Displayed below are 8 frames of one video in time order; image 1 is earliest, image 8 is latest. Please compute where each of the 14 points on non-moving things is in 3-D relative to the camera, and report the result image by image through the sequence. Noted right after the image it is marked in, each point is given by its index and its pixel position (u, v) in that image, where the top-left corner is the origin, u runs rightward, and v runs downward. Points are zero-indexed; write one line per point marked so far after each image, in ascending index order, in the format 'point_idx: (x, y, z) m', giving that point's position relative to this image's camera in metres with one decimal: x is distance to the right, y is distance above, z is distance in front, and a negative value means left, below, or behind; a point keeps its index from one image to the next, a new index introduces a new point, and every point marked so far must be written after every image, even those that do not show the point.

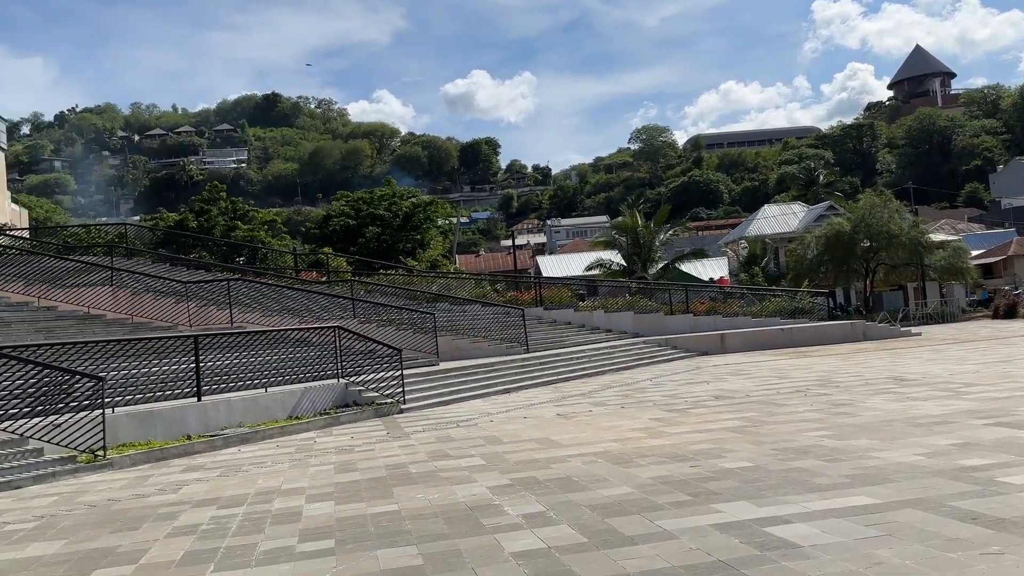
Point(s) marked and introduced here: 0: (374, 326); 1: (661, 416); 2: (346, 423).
0: (-2.9, -0.8, +17.9) m
1: (+1.8, -1.5, +10.2) m
2: (-2.5, -1.9, +12.2) m
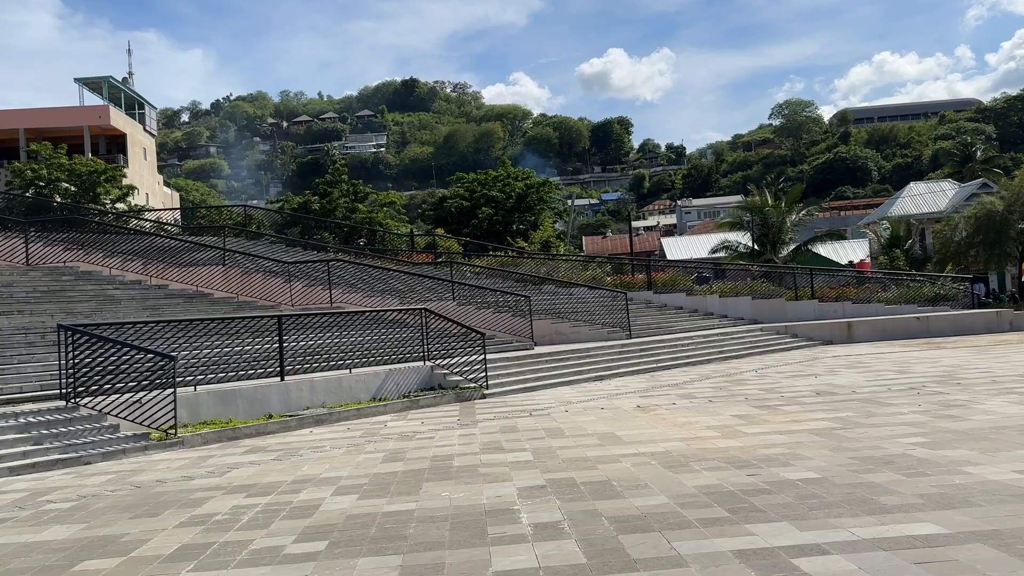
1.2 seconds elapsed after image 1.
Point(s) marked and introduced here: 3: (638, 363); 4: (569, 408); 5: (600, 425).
0: (-0.8, -0.4, +17.7) m
1: (+2.6, -1.4, +9.4) m
2: (-1.3, -1.7, +12.1) m
3: (+2.4, -1.4, +16.3) m
4: (+0.7, -1.5, +10.8) m
5: (+0.9, -1.4, +9.0) m
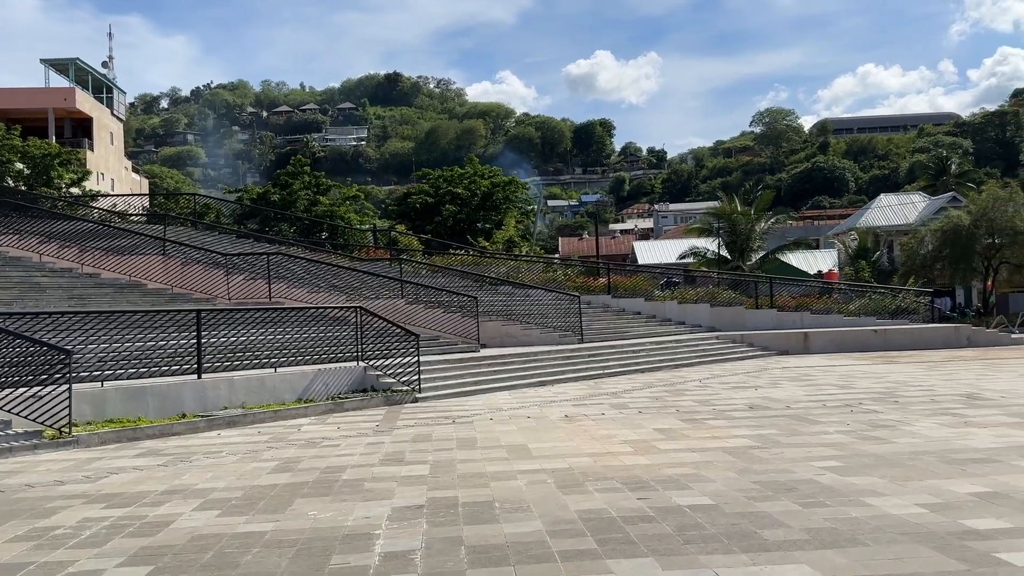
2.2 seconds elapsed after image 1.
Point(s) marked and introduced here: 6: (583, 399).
0: (-1.9, -0.4, +17.3) m
1: (+1.7, -1.5, +9.0) m
2: (-2.3, -1.7, +11.6) m
3: (+1.4, -1.5, +15.9) m
4: (-0.2, -1.6, +10.4) m
5: (0.0, -1.5, +8.6) m
6: (+1.0, -1.5, +12.0) m
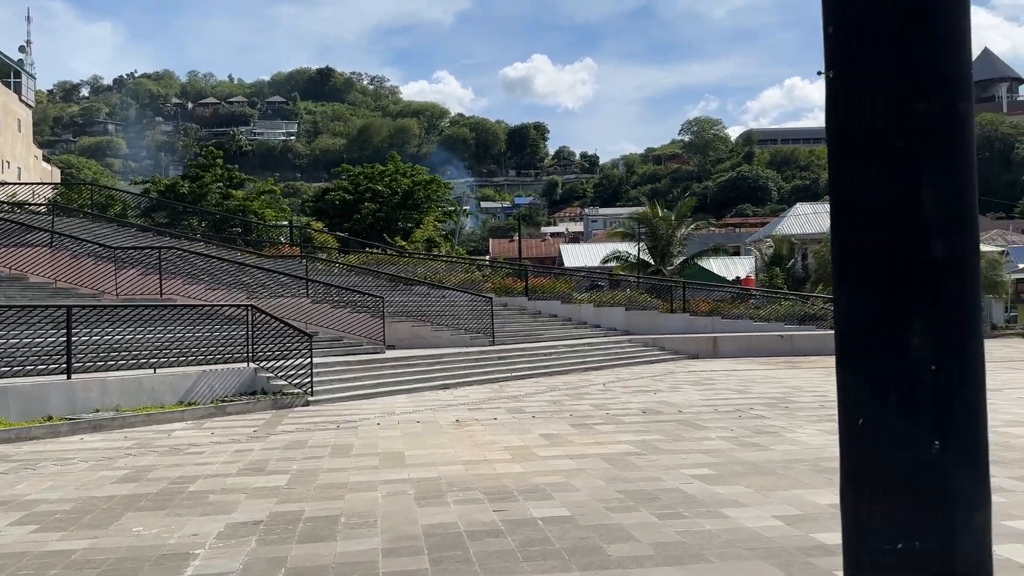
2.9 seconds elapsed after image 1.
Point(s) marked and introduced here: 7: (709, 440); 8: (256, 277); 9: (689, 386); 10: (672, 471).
0: (-3.7, -0.4, +16.8) m
1: (+0.5, -1.5, +8.8) m
2: (-3.7, -1.6, +11.1) m
3: (-0.4, -1.5, +15.7) m
4: (-1.5, -1.5, +10.0) m
5: (-1.1, -1.5, +8.3) m
6: (-0.4, -1.6, +11.8) m
7: (+1.8, -1.4, +8.0) m
8: (-5.4, +0.2, +18.0) m
9: (+2.8, -1.6, +13.6) m
10: (+1.2, -1.4, +6.3) m
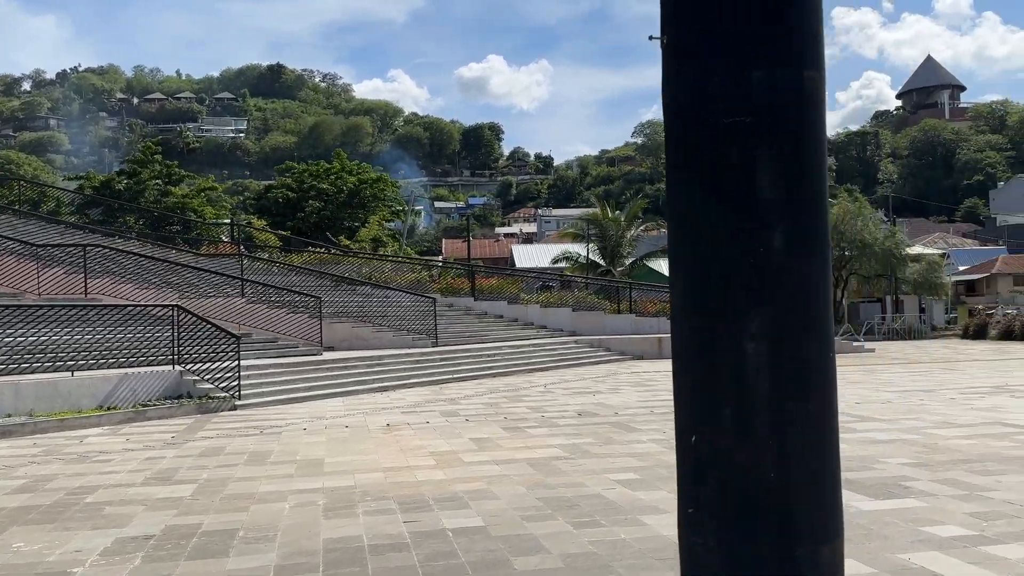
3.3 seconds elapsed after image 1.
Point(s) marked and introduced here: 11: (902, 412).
0: (-4.8, -0.4, +16.3) m
1: (-0.2, -1.5, +8.6) m
2: (-4.5, -1.6, +10.7) m
3: (-1.5, -1.5, +15.4) m
4: (-2.3, -1.5, +9.7) m
5: (-1.8, -1.5, +8.0) m
6: (-1.3, -1.6, +11.5) m
7: (+1.2, -1.4, +7.8) m
8: (-6.6, +0.2, +17.4) m
9: (+1.9, -1.6, +13.5) m
10: (+0.6, -1.4, +6.1) m
11: (+4.5, -1.4, +9.8) m
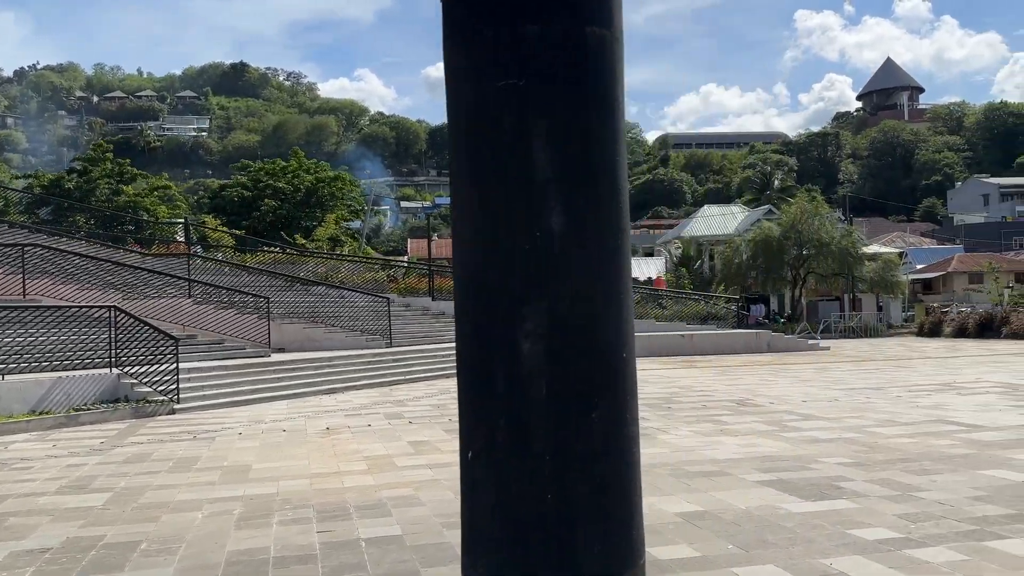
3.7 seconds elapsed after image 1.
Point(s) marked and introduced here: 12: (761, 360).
0: (-5.7, -0.4, +15.9) m
1: (-0.8, -1.5, +8.4) m
2: (-5.1, -1.6, +10.3) m
3: (-2.3, -1.5, +15.2) m
4: (-2.9, -1.5, +9.4) m
5: (-2.4, -1.5, +7.7) m
6: (-2.0, -1.6, +11.3) m
7: (+0.6, -1.4, +7.7) m
8: (-7.6, +0.2, +17.0) m
9: (+1.1, -1.6, +13.4) m
10: (+0.1, -1.4, +6.0) m
11: (+3.9, -1.4, +9.8) m
12: (+5.8, -1.7, +20.0) m
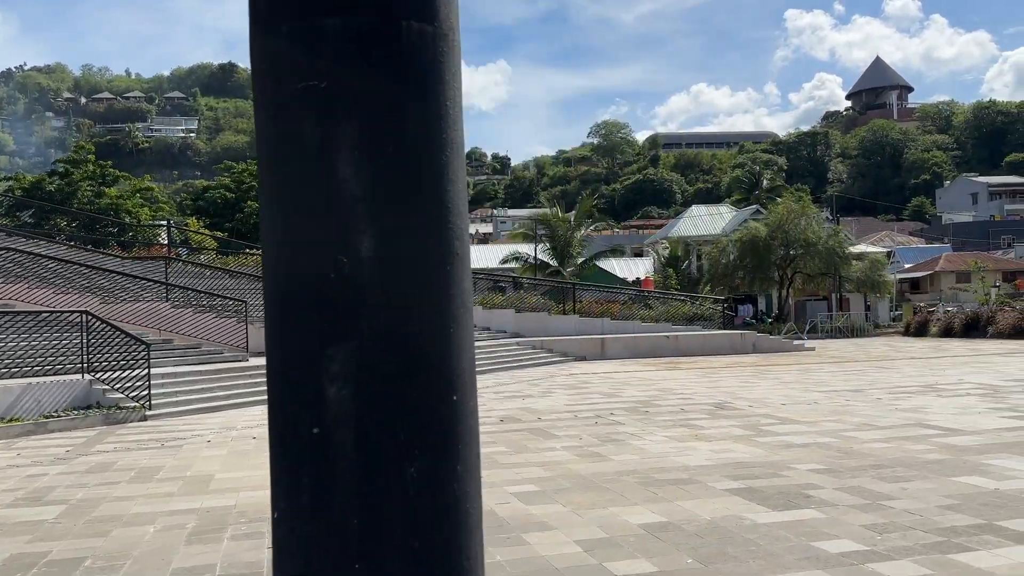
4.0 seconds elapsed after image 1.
0: (-6.1, -0.4, +15.8) m
1: (-1.1, -1.5, +8.3) m
2: (-5.4, -1.7, +10.1) m
3: (-2.6, -1.6, +15.0) m
4: (-3.2, -1.6, +9.3) m
5: (-2.6, -1.5, +7.6) m
6: (-2.3, -1.6, +11.1) m
7: (+0.4, -1.5, +7.6) m
8: (-7.9, +0.2, +16.8) m
9: (+0.8, -1.6, +13.3) m
10: (-0.1, -1.4, +5.9) m
11: (+3.6, -1.4, +9.7) m
12: (+5.5, -1.7, +19.9) m
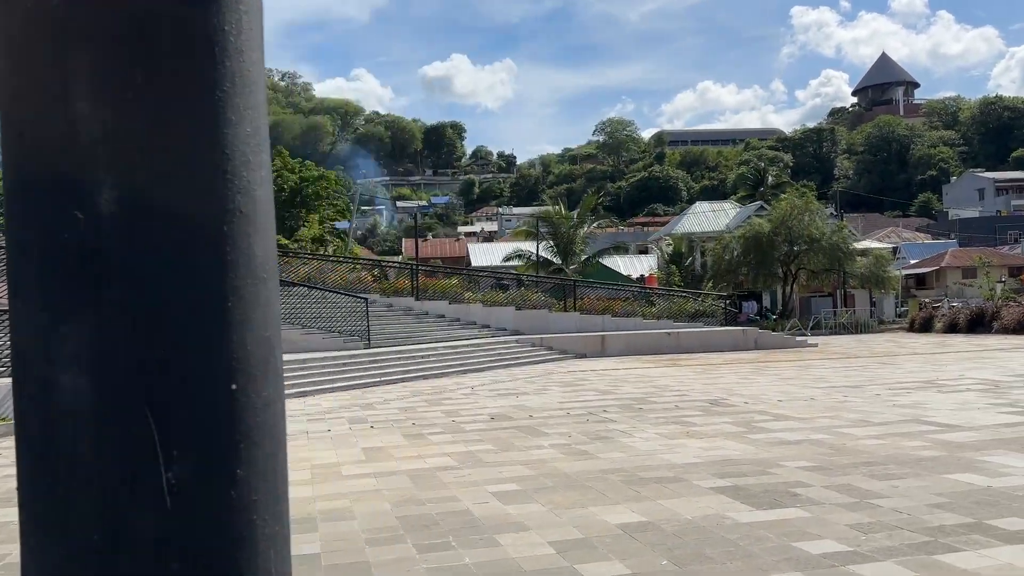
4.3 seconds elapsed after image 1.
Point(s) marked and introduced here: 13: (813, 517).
0: (-6.1, -0.4, +15.7) m
1: (-1.2, -1.5, +8.2) m
2: (-5.5, -1.7, +10.0) m
3: (-2.7, -1.5, +14.9) m
4: (-3.3, -1.6, +9.1) m
5: (-2.7, -1.5, +7.4) m
6: (-2.4, -1.6, +11.0) m
7: (+0.2, -1.4, +7.4) m
8: (-8.0, +0.2, +16.7) m
9: (+0.7, -1.5, +13.1) m
10: (-0.3, -1.4, +5.7) m
11: (+3.5, -1.4, +9.6) m
12: (+5.4, -1.6, +19.8) m
13: (+1.7, -1.3, +4.8) m
